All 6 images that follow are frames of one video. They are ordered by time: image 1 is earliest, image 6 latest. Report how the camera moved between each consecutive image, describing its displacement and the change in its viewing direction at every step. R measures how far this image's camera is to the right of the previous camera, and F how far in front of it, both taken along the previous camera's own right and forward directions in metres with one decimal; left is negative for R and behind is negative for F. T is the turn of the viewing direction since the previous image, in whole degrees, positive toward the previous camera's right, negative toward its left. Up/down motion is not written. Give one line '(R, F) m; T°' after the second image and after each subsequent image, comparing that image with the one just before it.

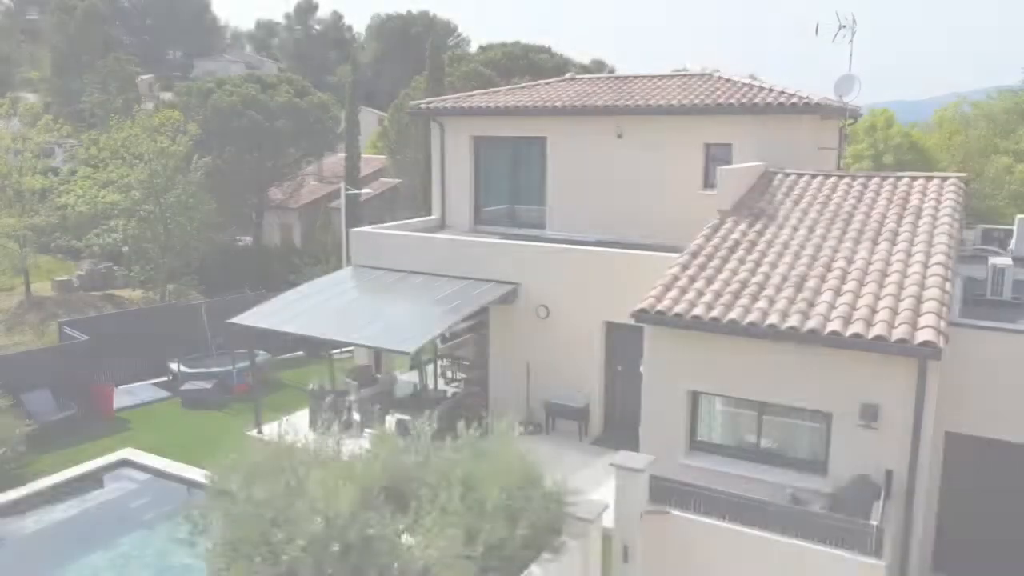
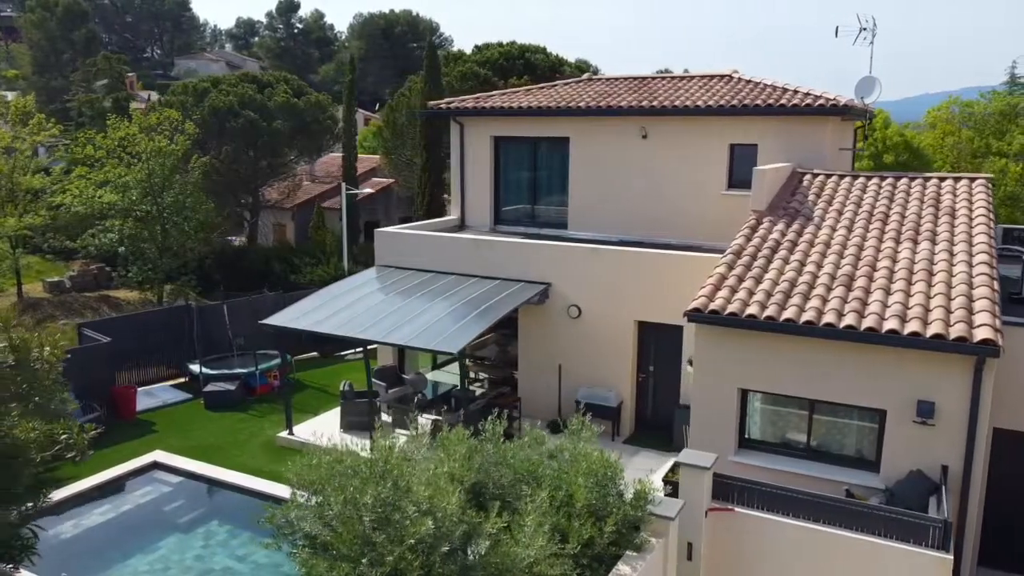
(-1.4, 0.0) m; +1°
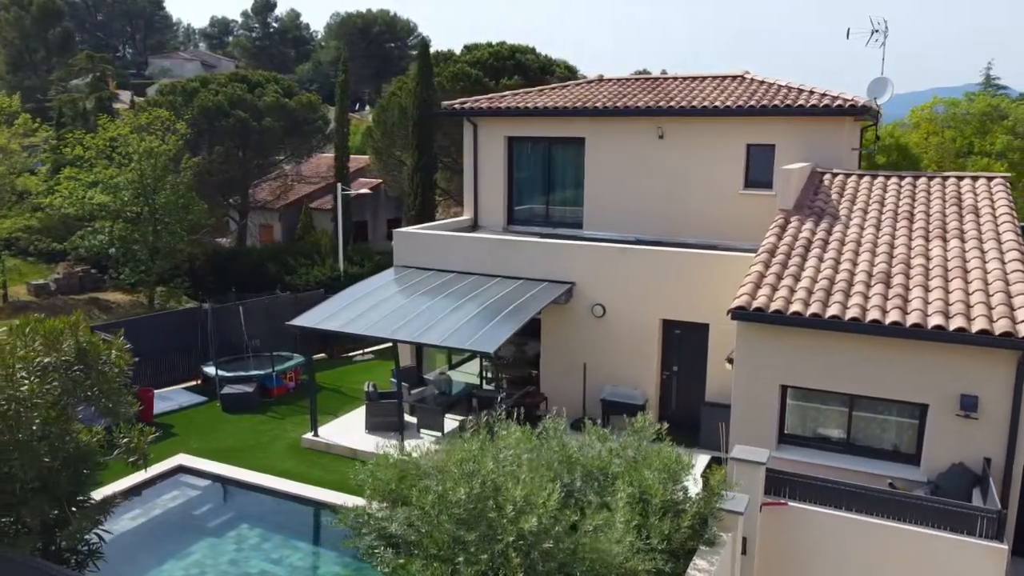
(-1.3, -0.1) m; +2°
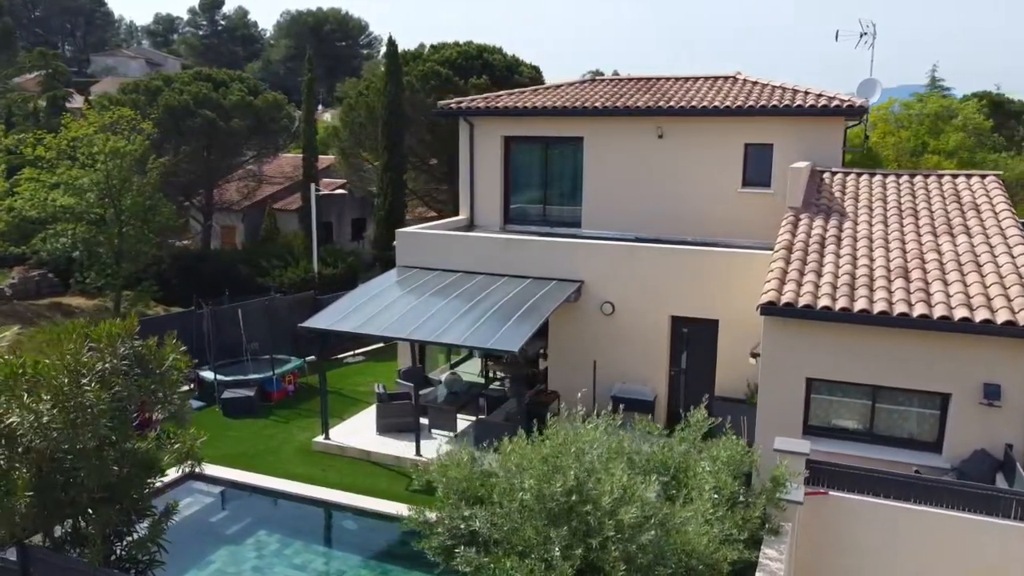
(-1.6, 0.0) m; +3°
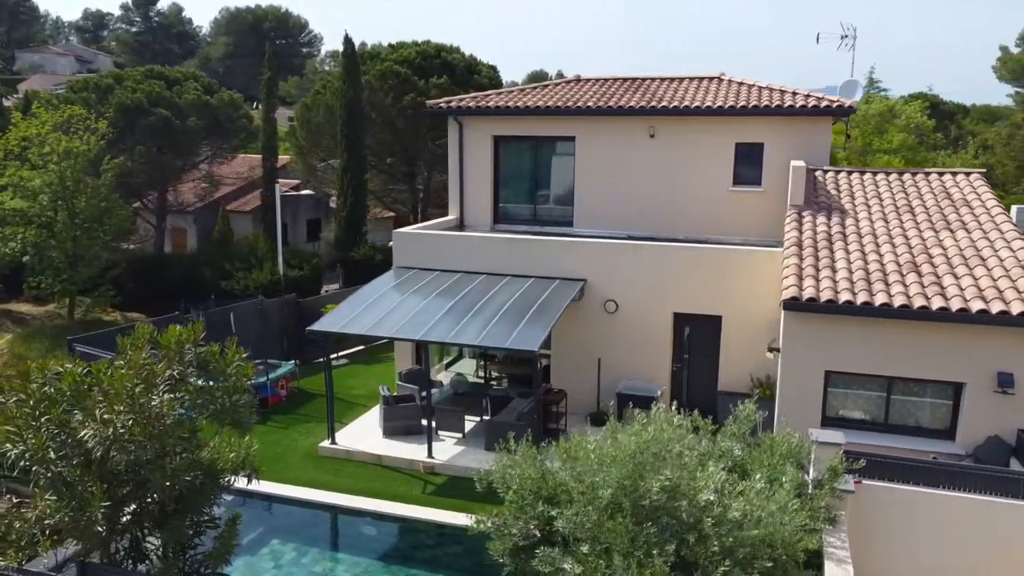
(-1.7, +0.1) m; +4°
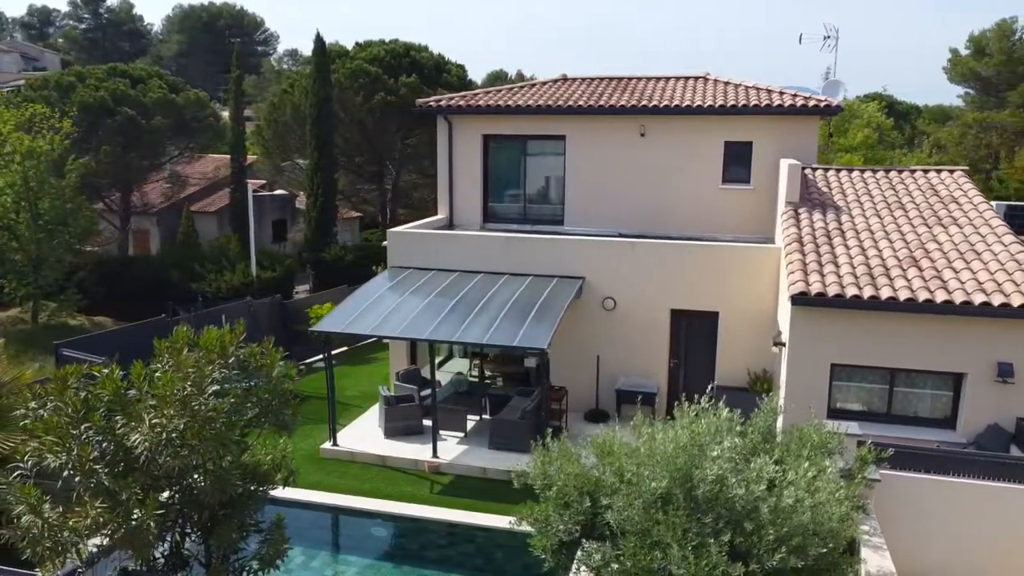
(-1.1, 0.0) m; +3°
